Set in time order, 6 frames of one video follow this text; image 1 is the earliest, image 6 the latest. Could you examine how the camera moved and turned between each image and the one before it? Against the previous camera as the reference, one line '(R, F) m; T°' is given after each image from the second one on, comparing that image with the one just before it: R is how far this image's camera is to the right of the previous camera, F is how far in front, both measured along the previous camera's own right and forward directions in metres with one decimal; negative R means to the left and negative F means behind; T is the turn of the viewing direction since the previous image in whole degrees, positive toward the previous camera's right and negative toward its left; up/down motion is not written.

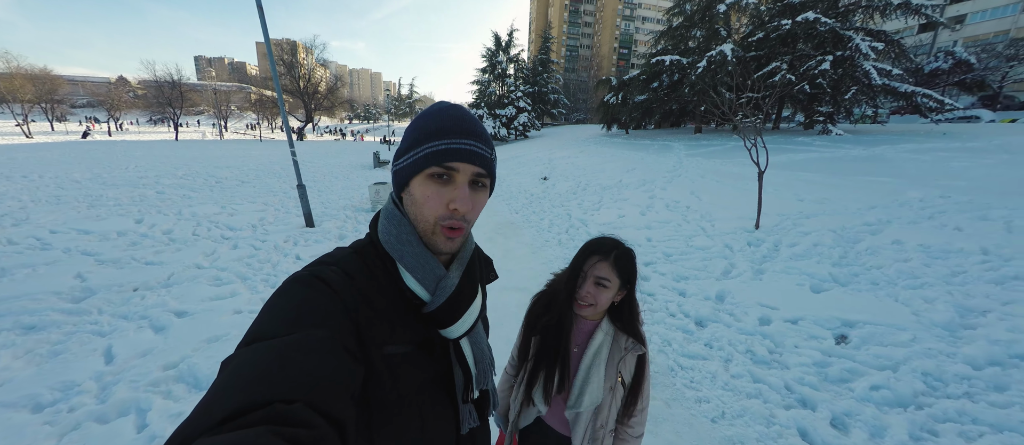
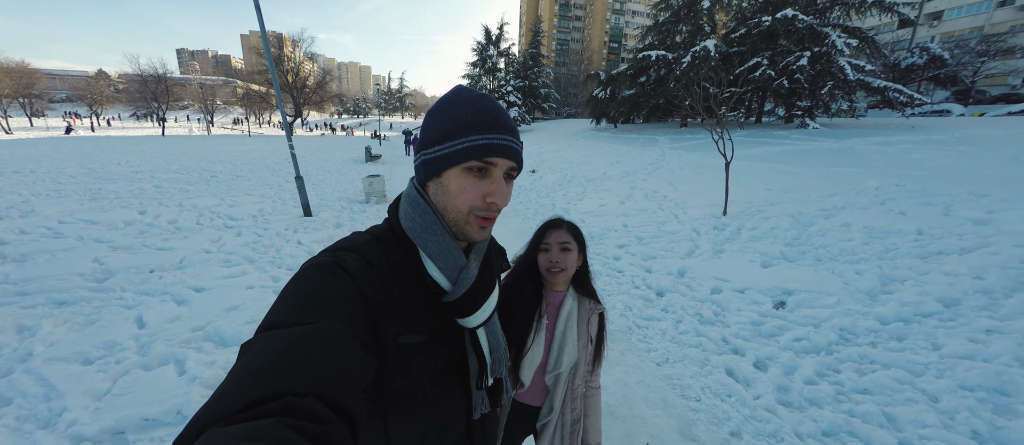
(+0.1, -0.5) m; +1°
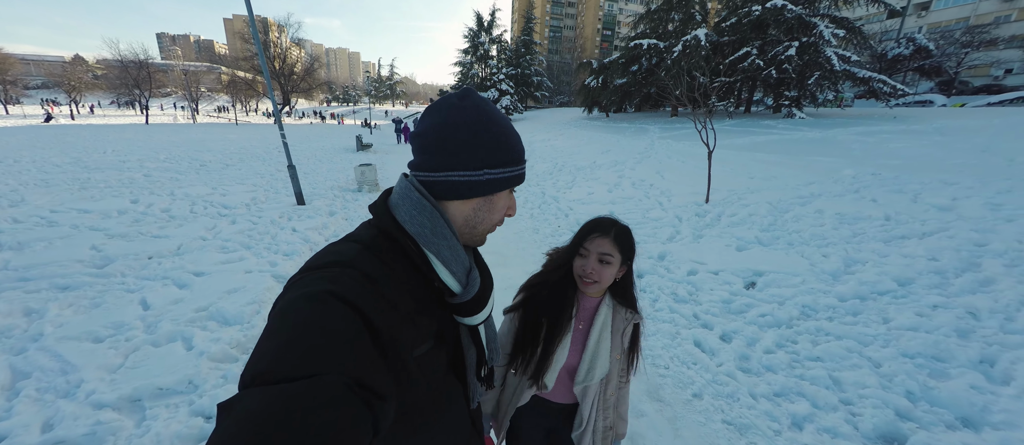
(+0.1, -0.2) m; +1°
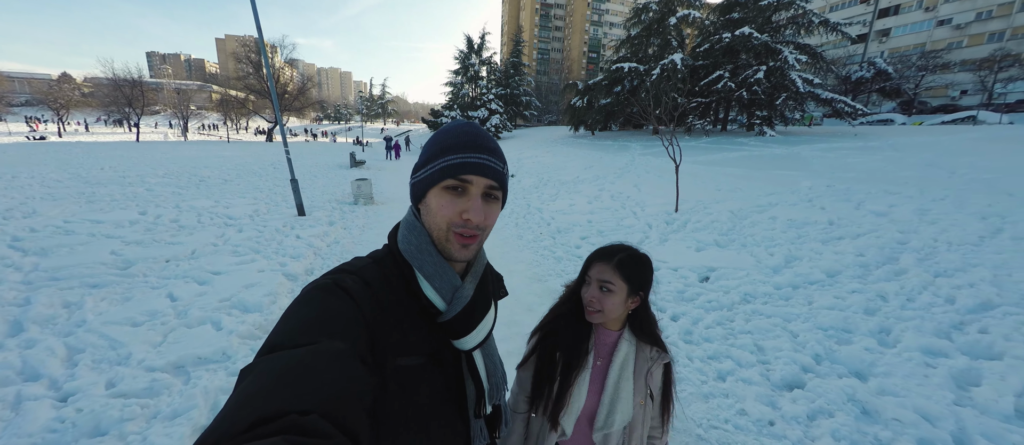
(+0.1, -0.7) m; +2°
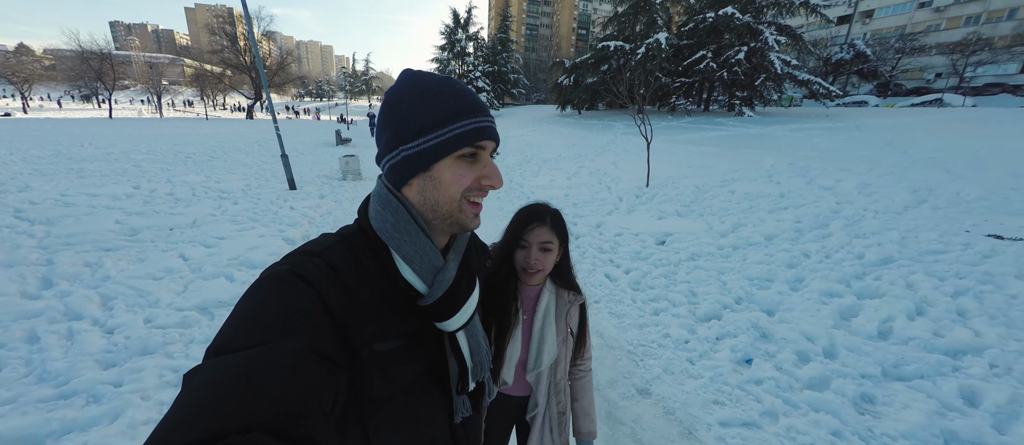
(+0.2, -0.6) m; +2°
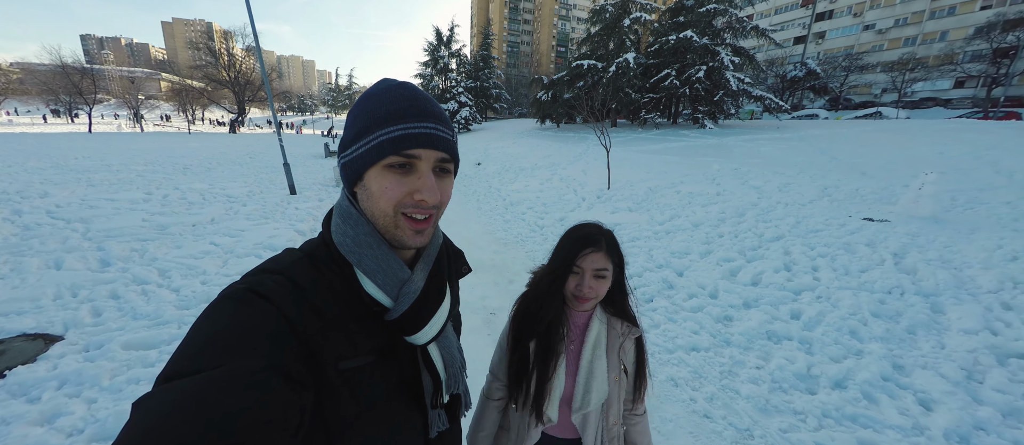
(+0.2, -1.3) m; +2°
